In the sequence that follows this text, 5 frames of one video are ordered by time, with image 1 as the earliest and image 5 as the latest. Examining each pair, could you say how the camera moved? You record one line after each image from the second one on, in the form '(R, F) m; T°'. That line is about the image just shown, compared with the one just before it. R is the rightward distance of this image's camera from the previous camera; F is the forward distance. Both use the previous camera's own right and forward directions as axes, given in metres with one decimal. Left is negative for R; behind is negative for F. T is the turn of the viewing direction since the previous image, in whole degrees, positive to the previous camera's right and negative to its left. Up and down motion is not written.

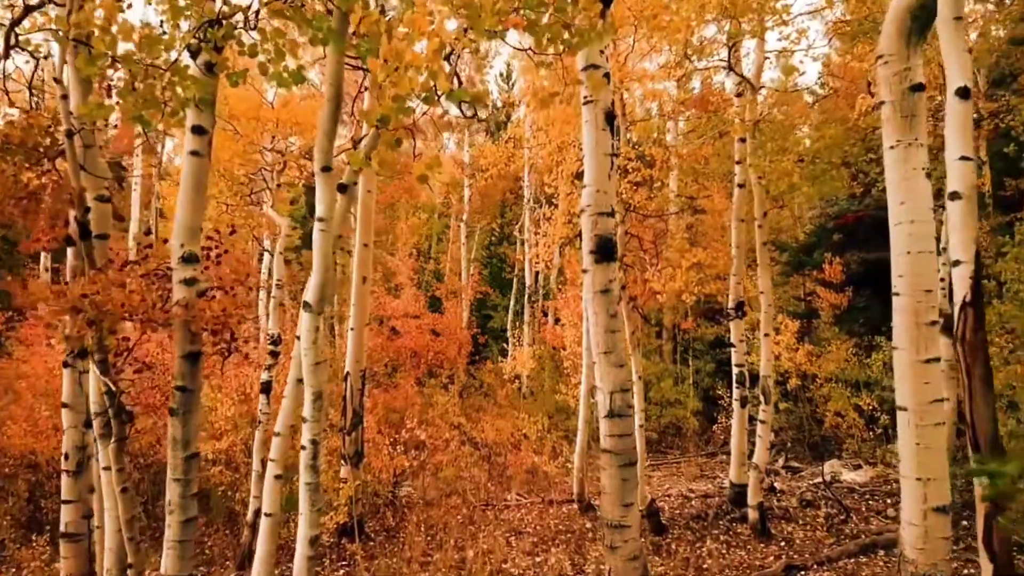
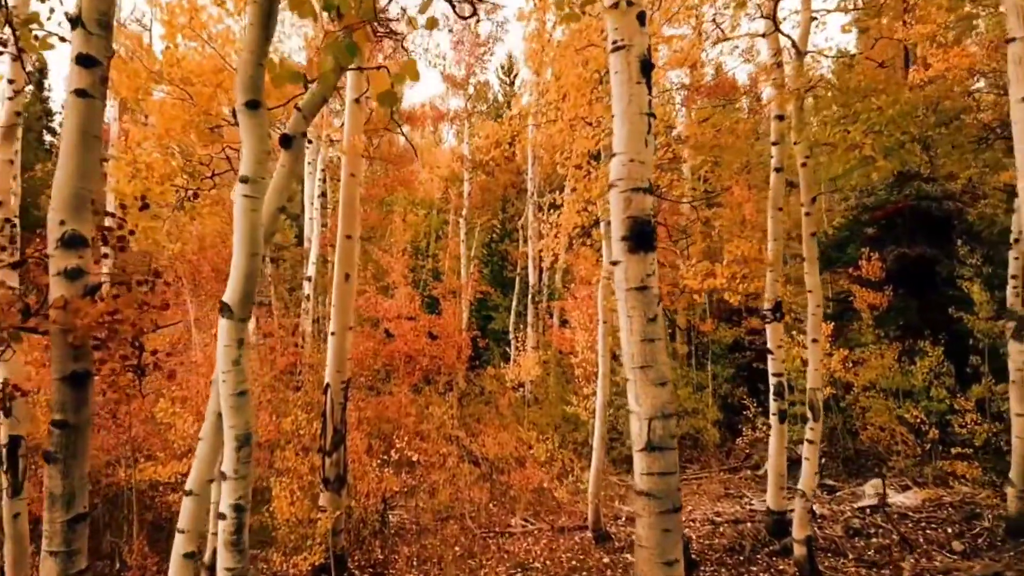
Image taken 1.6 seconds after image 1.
(0.0, +1.3) m; 0°
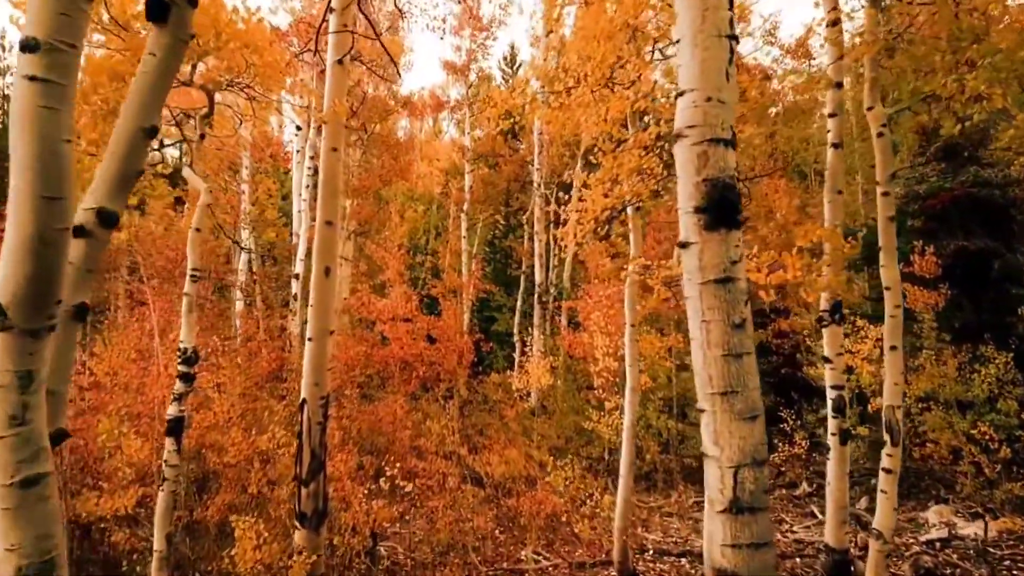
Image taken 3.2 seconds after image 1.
(-0.1, +1.4) m; 0°
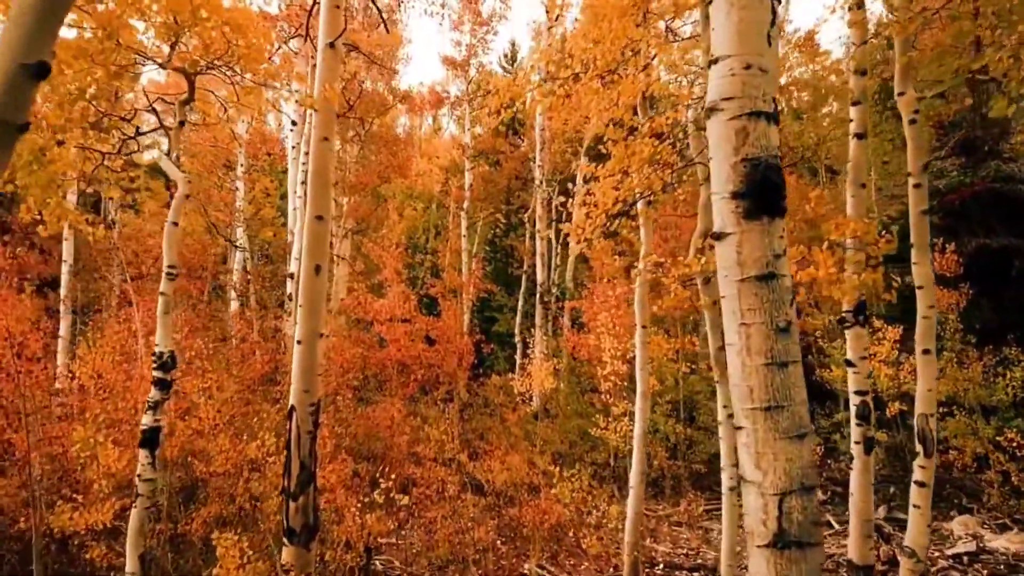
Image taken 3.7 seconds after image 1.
(0.0, +0.5) m; 0°
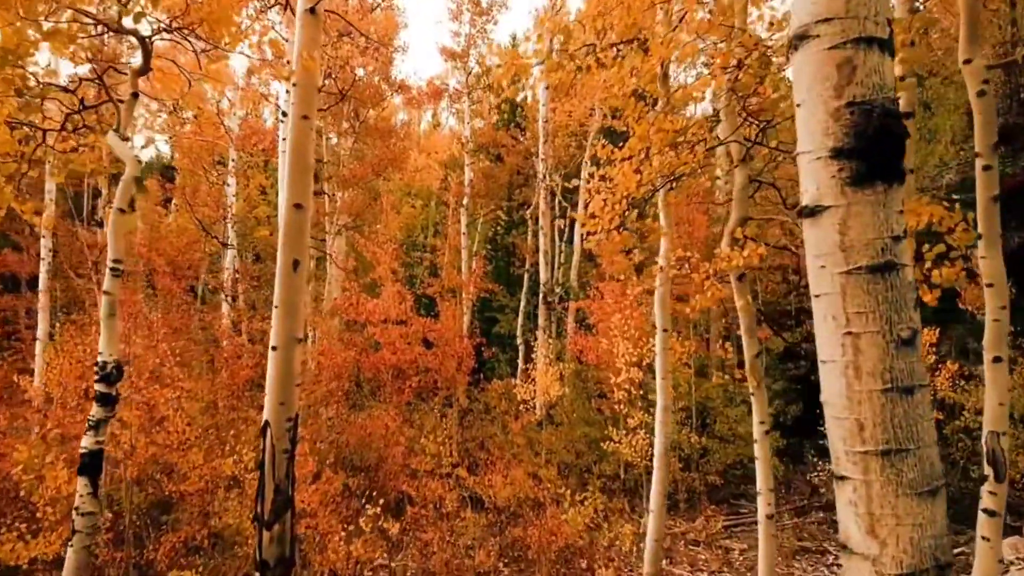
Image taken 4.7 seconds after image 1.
(0.0, +0.8) m; 0°
